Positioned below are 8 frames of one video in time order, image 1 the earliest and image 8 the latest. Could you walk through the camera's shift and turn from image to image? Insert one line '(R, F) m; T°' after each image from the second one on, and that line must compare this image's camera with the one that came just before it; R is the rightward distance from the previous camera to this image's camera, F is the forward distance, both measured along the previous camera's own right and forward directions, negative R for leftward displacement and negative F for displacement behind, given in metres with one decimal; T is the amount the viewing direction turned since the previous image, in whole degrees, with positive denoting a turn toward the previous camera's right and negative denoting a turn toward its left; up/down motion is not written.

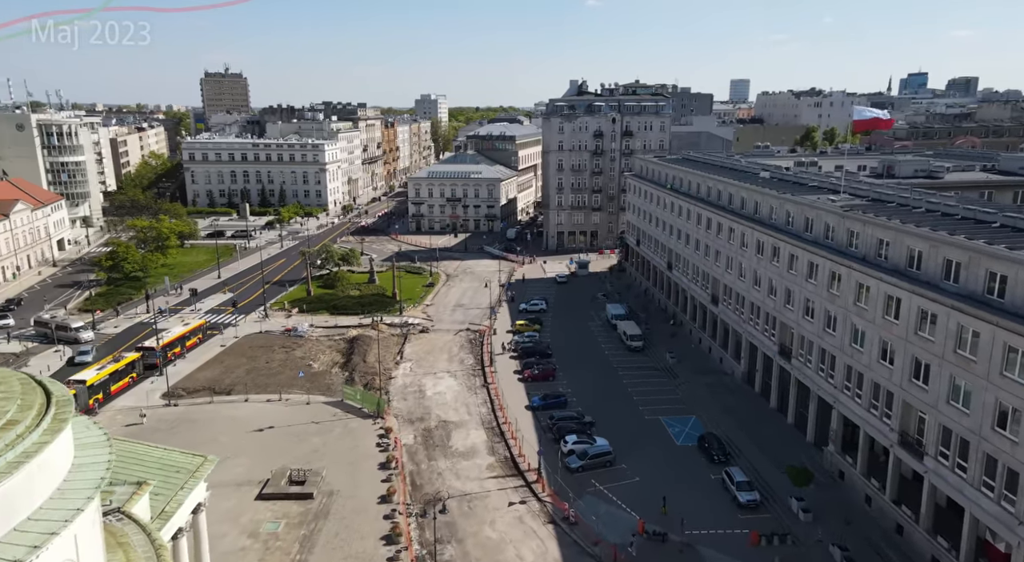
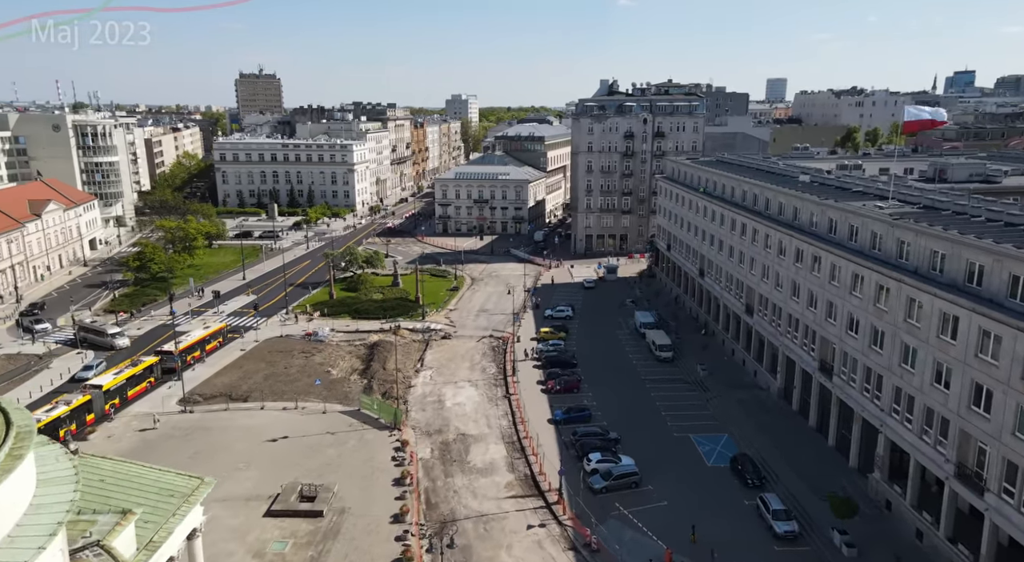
(+0.6, +2.6) m; -2°
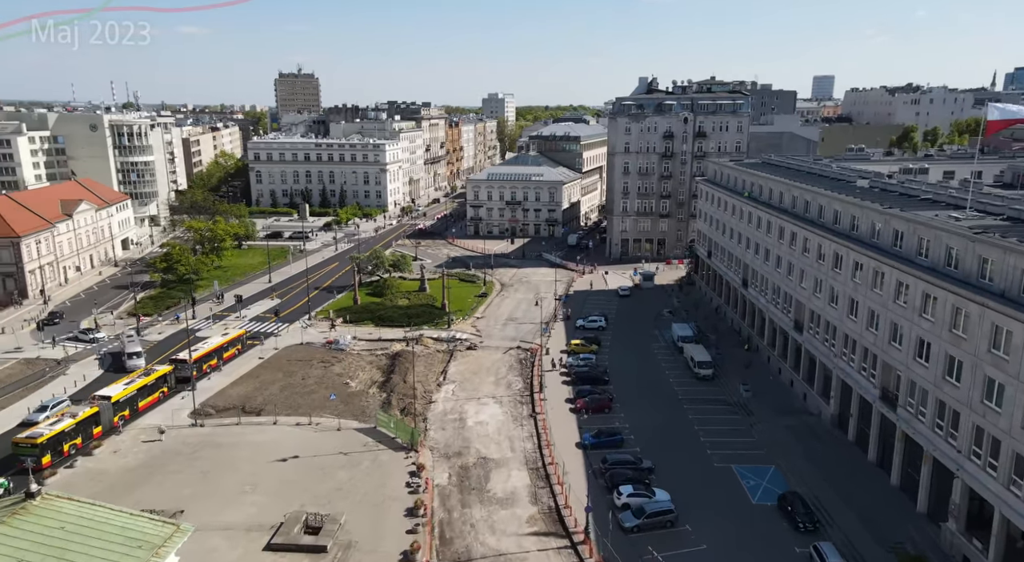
(+0.7, +4.3) m; -3°
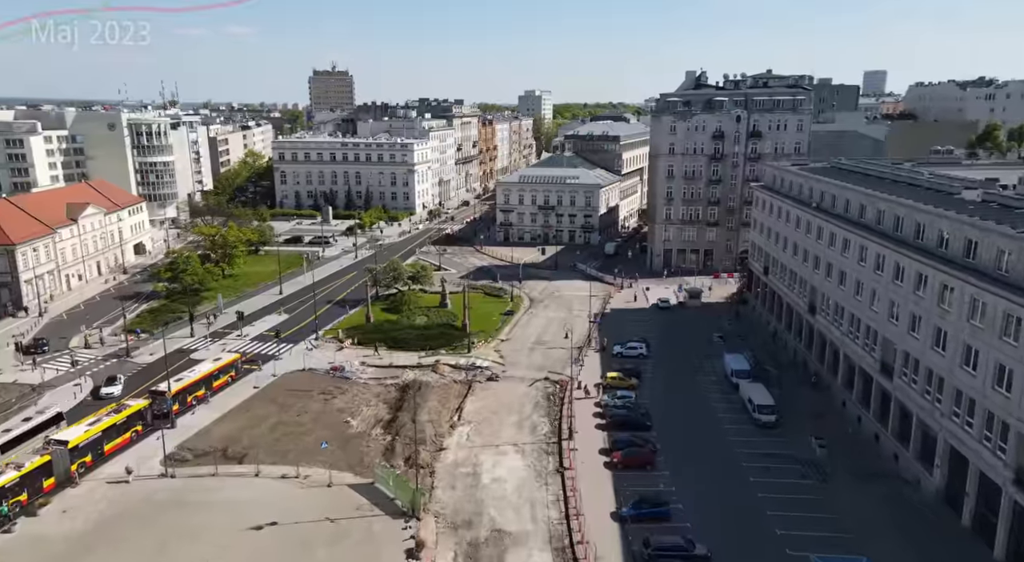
(+0.8, +9.7) m; -3°
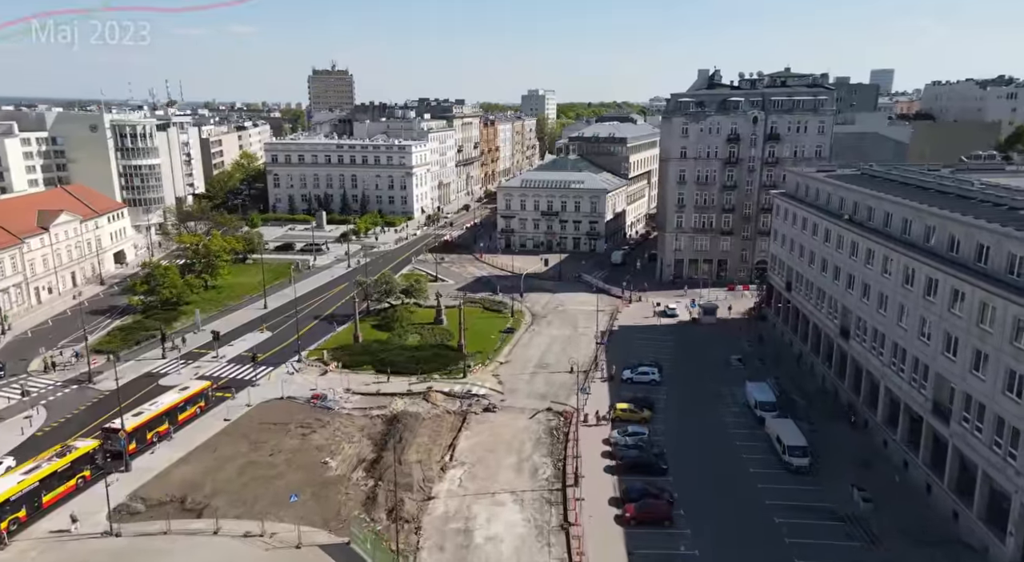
(+0.3, +6.6) m; 0°
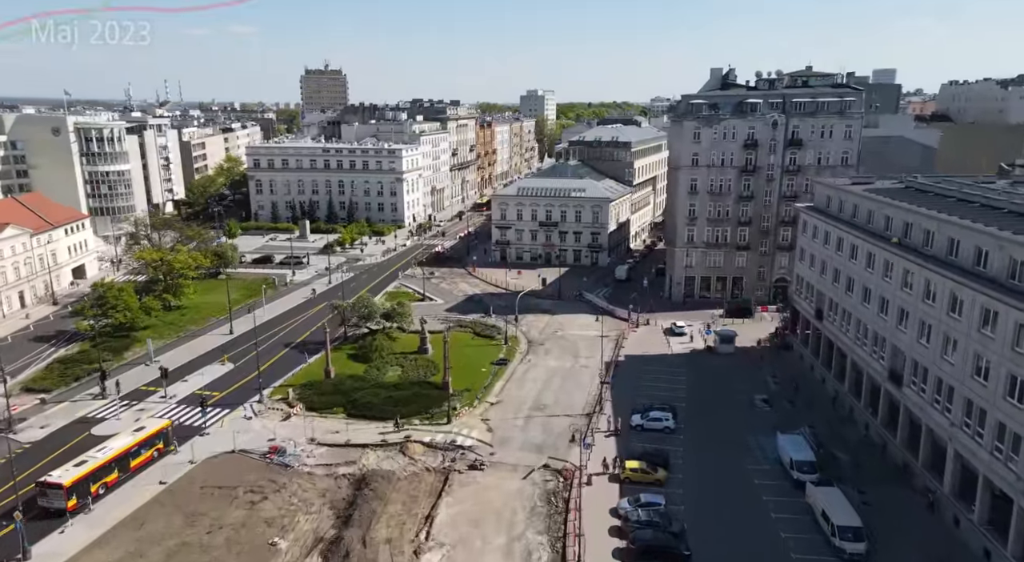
(+0.6, +9.3) m; 0°
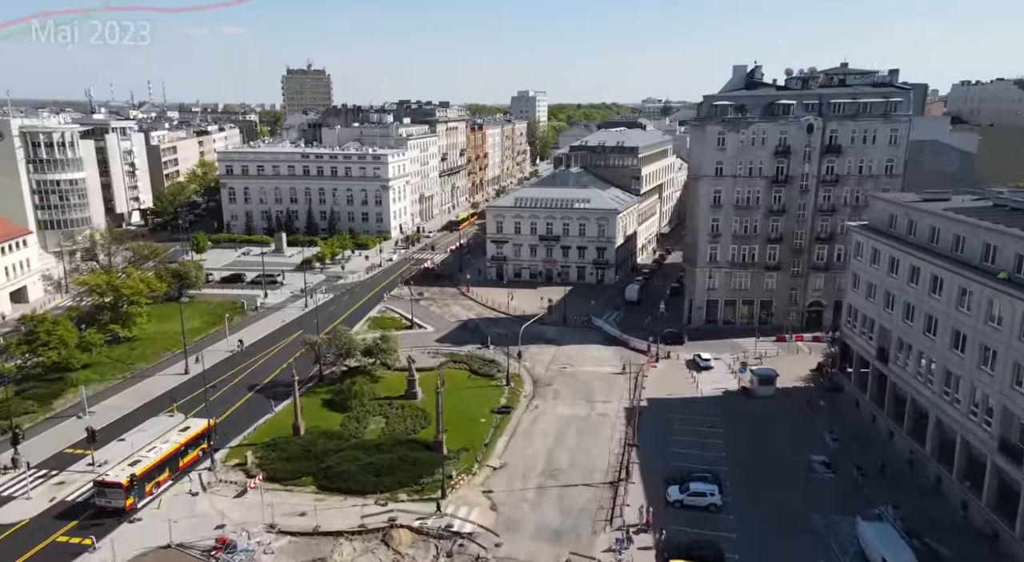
(-1.2, +11.2) m; +1°
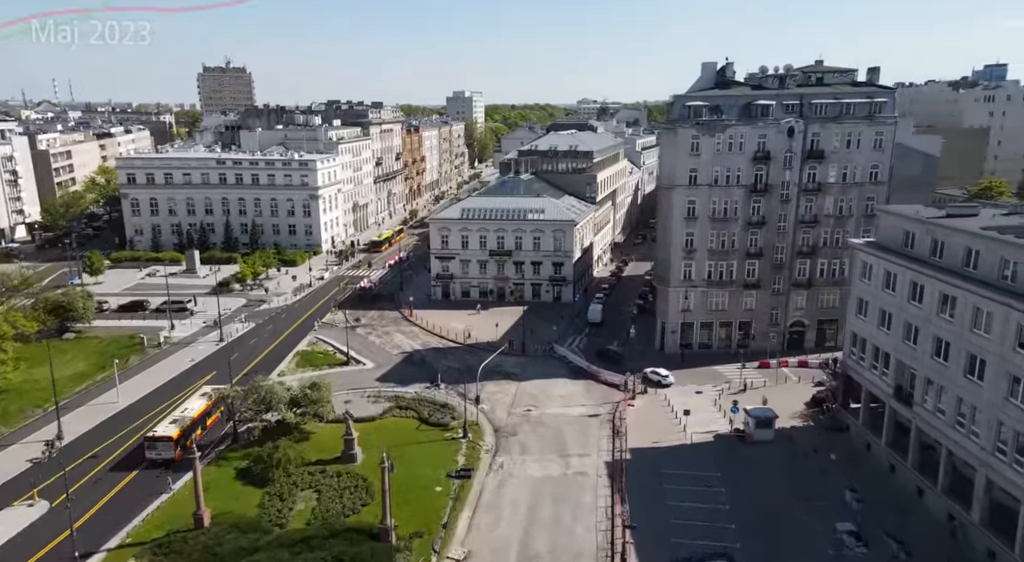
(-1.4, +10.6) m; +5°
